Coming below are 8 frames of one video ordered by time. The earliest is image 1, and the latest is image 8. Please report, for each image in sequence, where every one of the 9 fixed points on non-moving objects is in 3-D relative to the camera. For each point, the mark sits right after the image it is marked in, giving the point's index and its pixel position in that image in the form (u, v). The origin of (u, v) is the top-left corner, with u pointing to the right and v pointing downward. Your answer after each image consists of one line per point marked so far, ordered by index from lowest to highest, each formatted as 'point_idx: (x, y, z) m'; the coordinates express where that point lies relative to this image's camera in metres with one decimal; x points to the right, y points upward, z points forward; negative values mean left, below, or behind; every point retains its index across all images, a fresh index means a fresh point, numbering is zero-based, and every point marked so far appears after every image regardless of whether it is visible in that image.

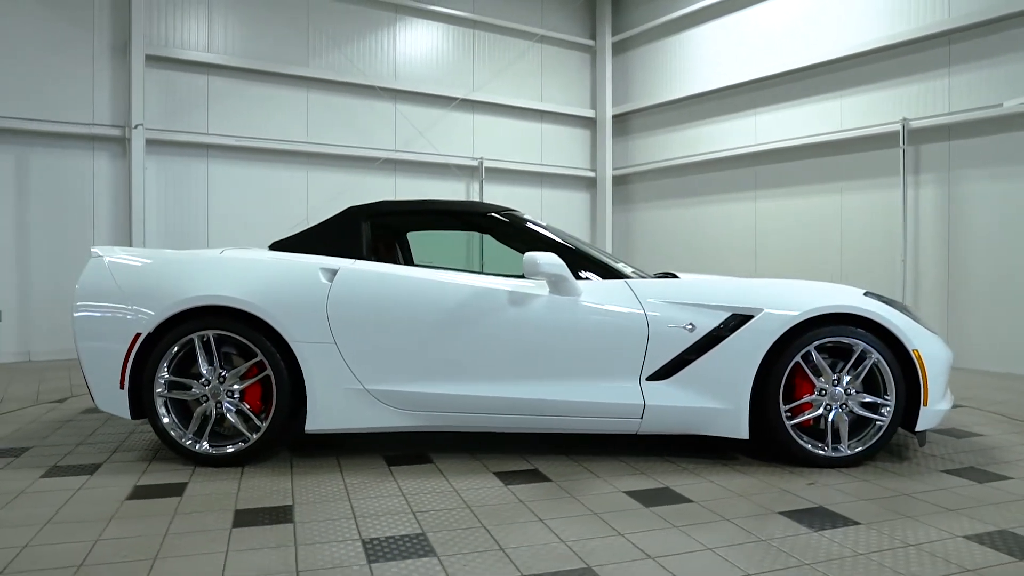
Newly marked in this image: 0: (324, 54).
0: (-2.3, +2.9, +8.1) m
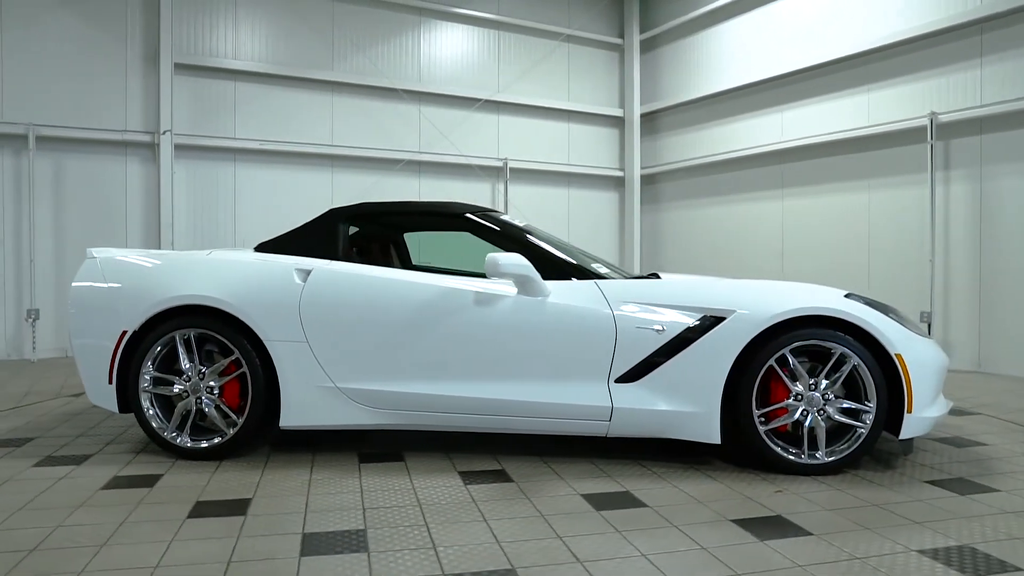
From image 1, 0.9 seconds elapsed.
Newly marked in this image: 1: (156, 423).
0: (-2.0, +2.9, +8.3) m
1: (-1.6, -0.6, +3.0) m
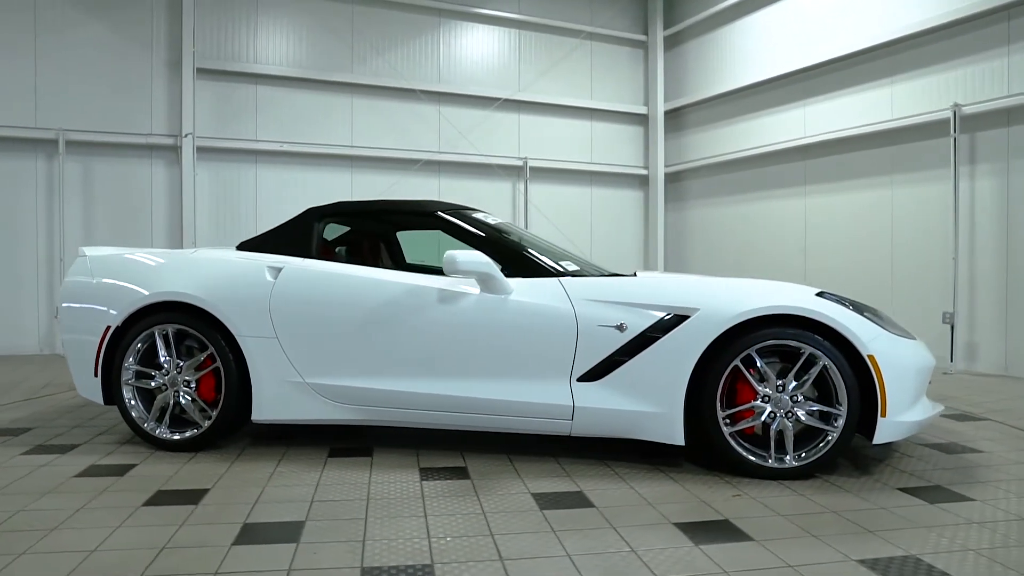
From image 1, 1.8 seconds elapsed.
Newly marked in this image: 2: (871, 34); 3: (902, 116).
0: (-1.8, +2.9, +8.4) m
1: (-1.8, -0.6, +3.1) m
2: (+3.6, +2.6, +6.7) m
3: (+3.8, +1.7, +6.4) m
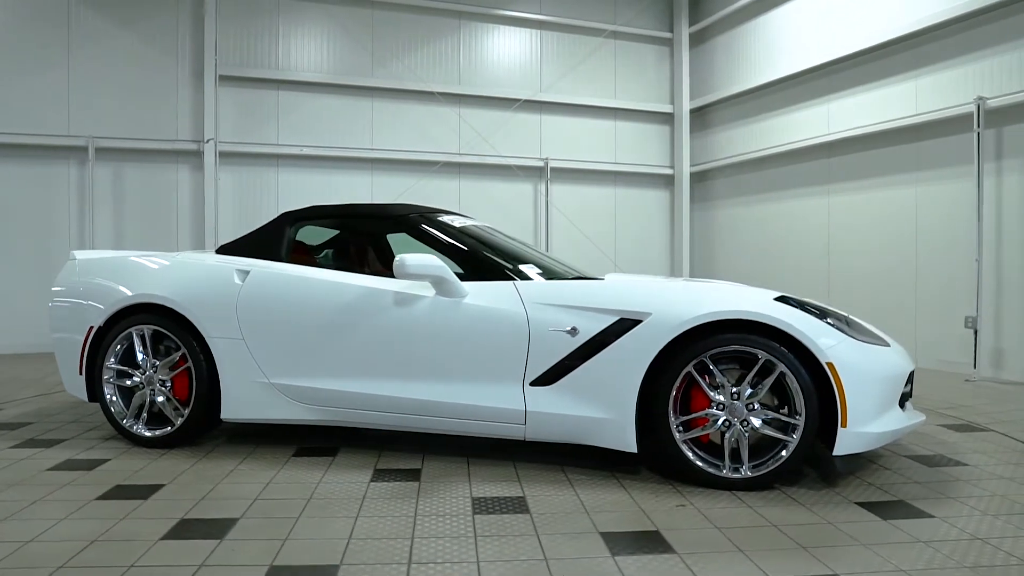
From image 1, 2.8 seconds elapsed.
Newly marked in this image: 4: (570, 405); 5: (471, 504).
0: (-1.6, +2.9, +8.5) m
1: (-1.9, -0.6, +3.3) m
2: (+3.7, +2.5, +6.4) m
3: (+3.8, +1.6, +6.1) m
4: (+0.2, -0.5, +2.8) m
5: (-0.2, -0.8, +2.4) m
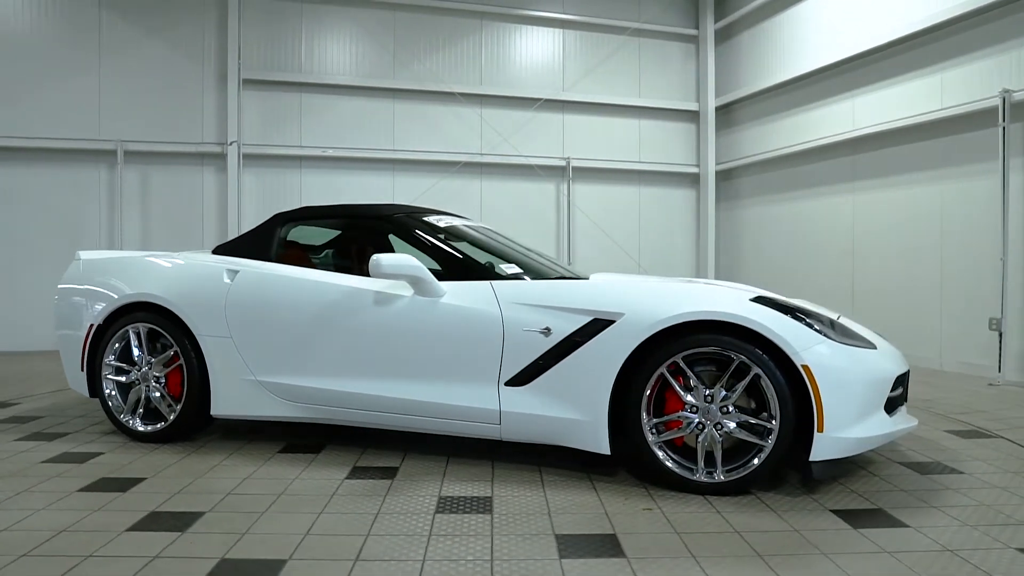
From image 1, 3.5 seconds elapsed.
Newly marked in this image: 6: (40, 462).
0: (-1.3, +2.9, +8.6) m
1: (-2.0, -0.6, +3.4) m
2: (+3.8, +2.5, +6.2) m
3: (+3.9, +1.6, +5.9) m
4: (+0.1, -0.5, +2.7) m
5: (-0.3, -0.8, +2.5) m
6: (-2.1, -0.8, +2.9) m
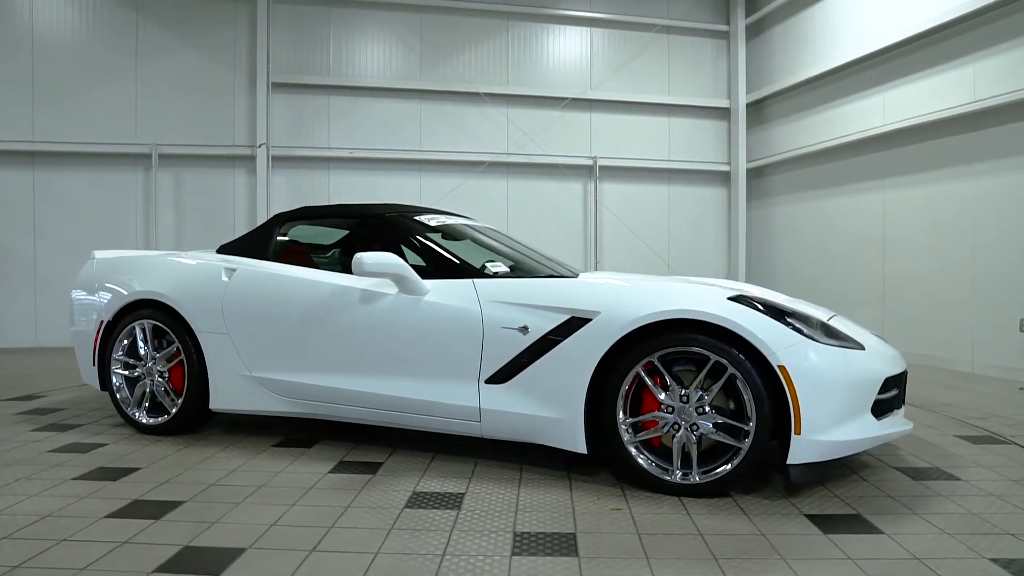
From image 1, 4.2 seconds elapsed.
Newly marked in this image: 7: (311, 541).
0: (-1.0, +2.9, +8.7) m
1: (-2.1, -0.6, +3.5) m
2: (+4.0, +2.5, +6.0) m
3: (+4.0, +1.6, +5.6) m
4: (0.0, -0.5, +2.7) m
5: (-0.4, -0.8, +2.5) m
6: (-2.1, -0.8, +3.1) m
7: (-0.6, -0.8, +2.1) m
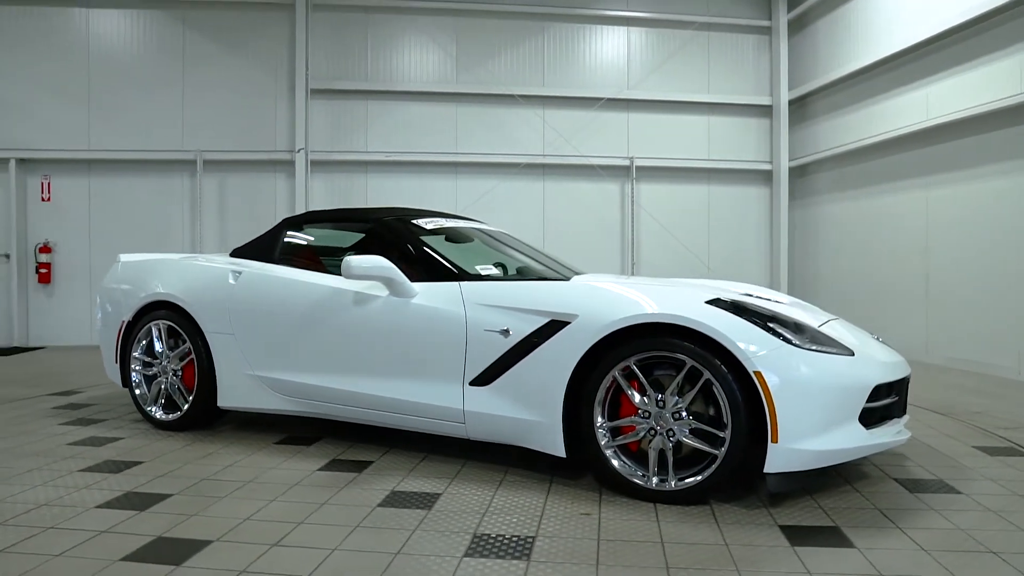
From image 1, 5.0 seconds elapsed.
0: (-0.6, +2.9, +8.8) m
1: (-2.1, -0.6, +3.7) m
2: (+4.1, +2.5, +5.6) m
3: (+4.2, +1.6, +5.3) m
4: (0.0, -0.5, +2.8) m
5: (-0.5, -0.8, +2.5) m
6: (-2.2, -0.8, +3.3) m
7: (-0.8, -0.8, +2.1) m
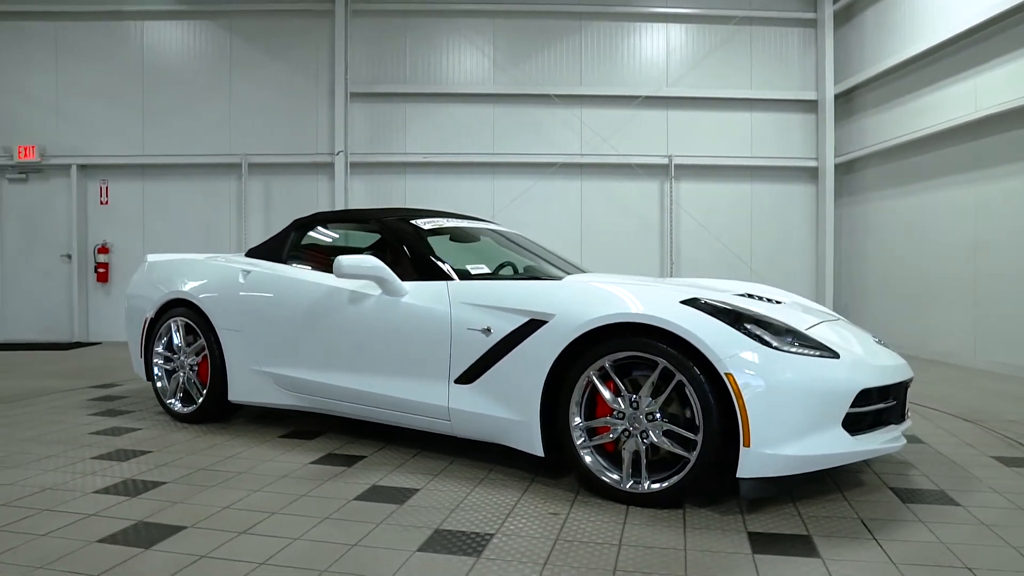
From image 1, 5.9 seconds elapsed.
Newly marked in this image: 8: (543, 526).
0: (-0.1, +2.9, +8.8) m
1: (-2.1, -0.6, +3.9) m
2: (+4.3, +2.5, +5.3) m
3: (+4.3, +1.6, +4.9) m
4: (-0.1, -0.5, +2.8) m
5: (-0.6, -0.8, +2.6) m
6: (-2.2, -0.8, +3.5) m
7: (-0.9, -0.8, +2.2) m
8: (+0.1, -0.8, +2.2) m
